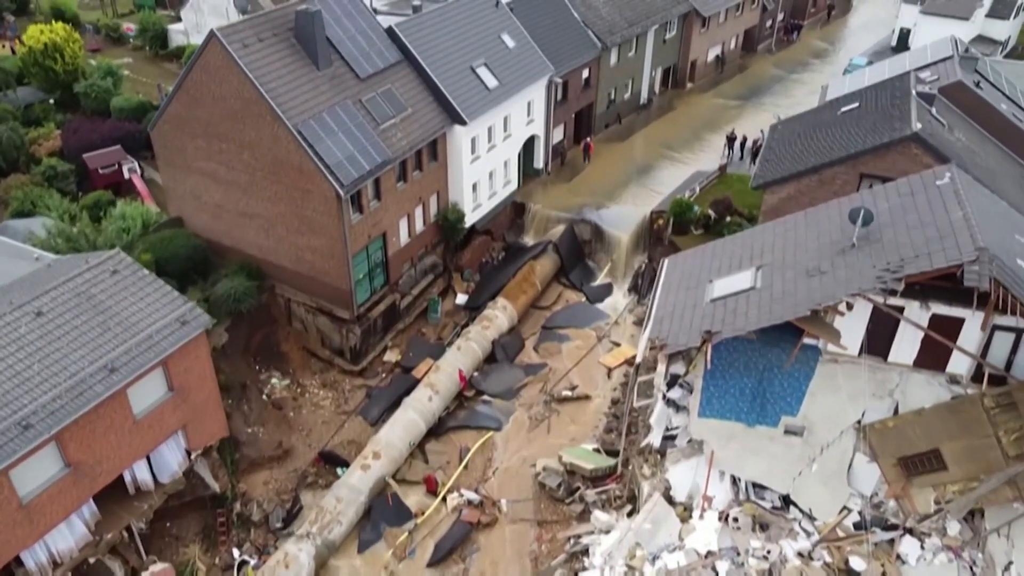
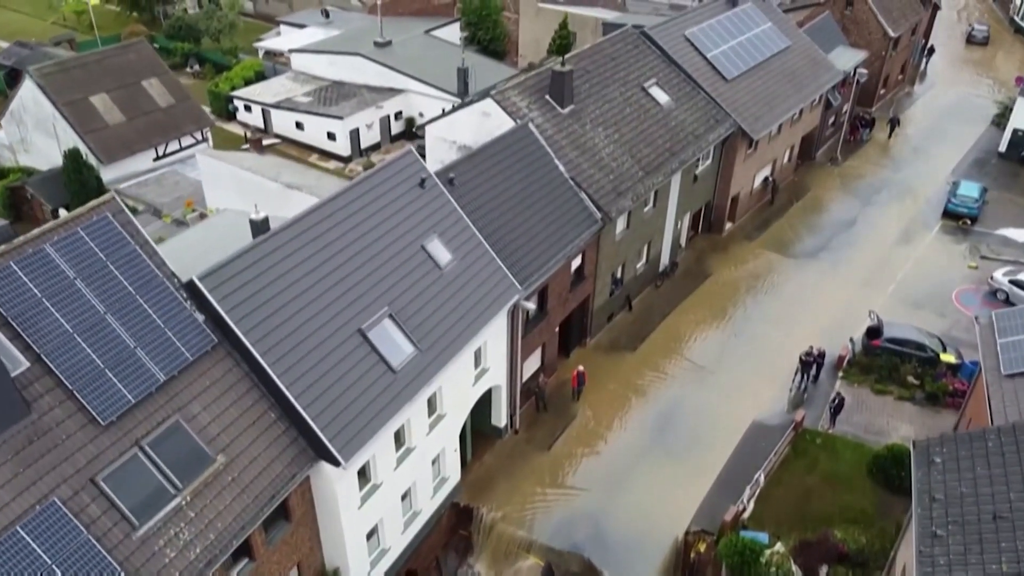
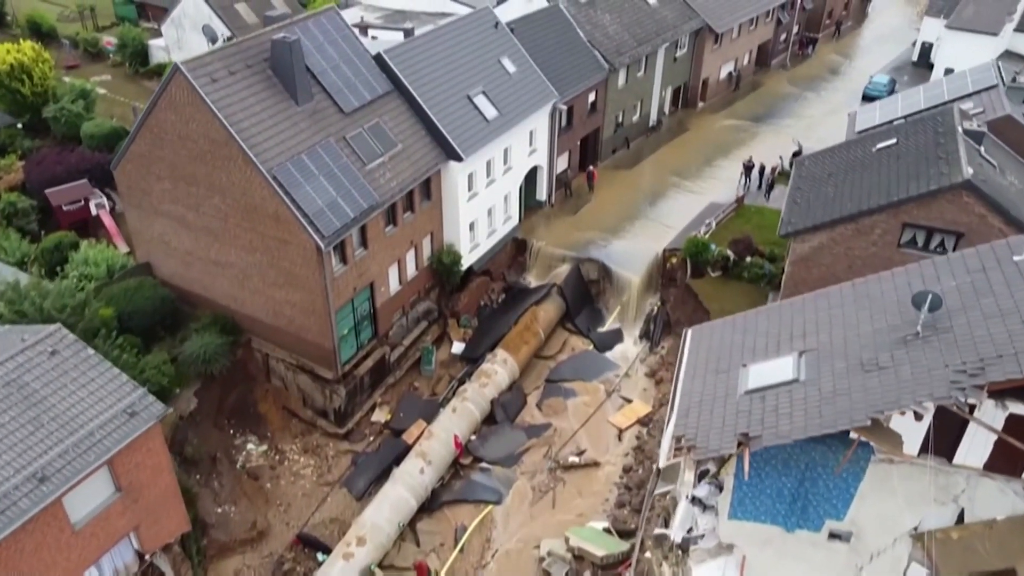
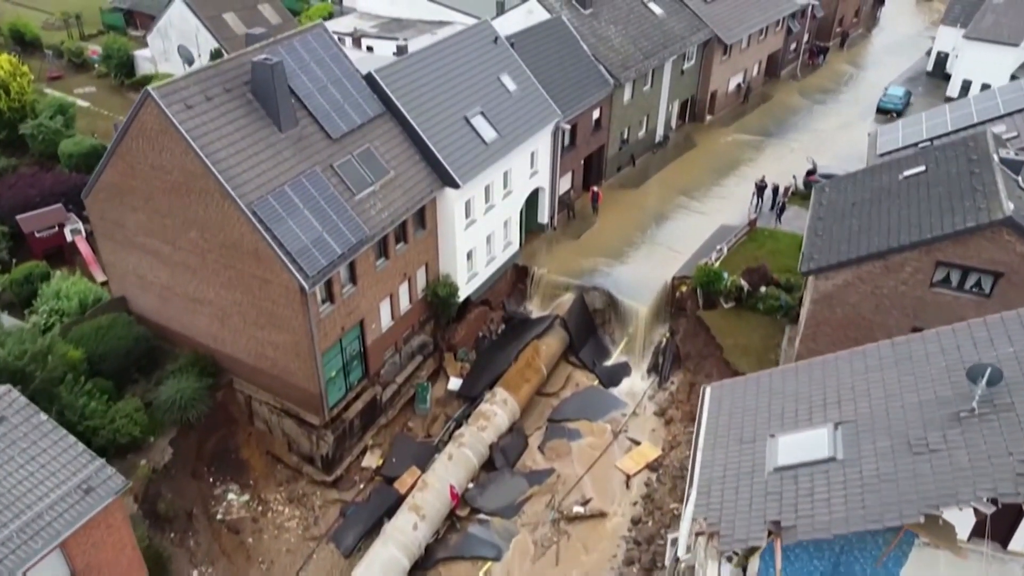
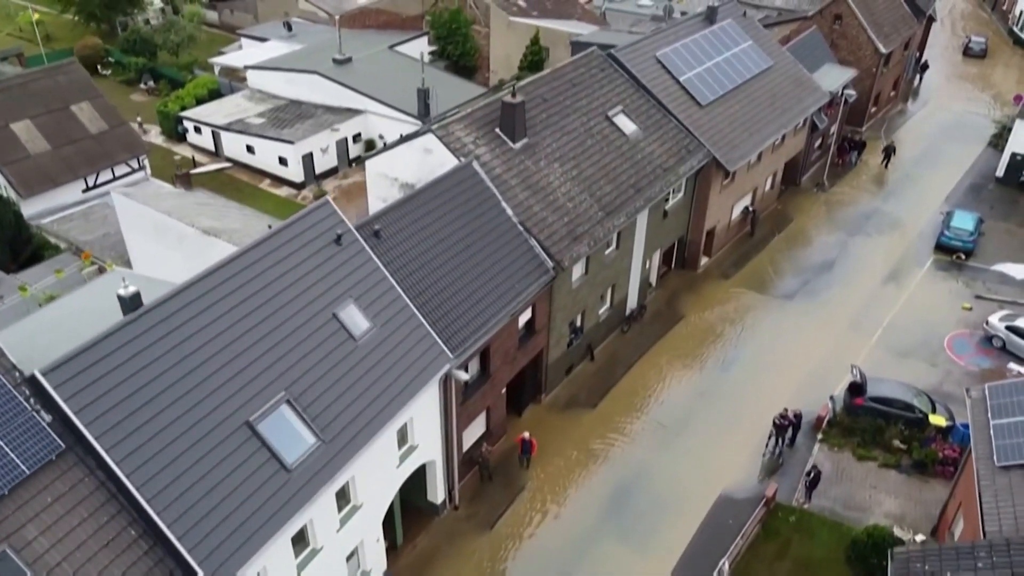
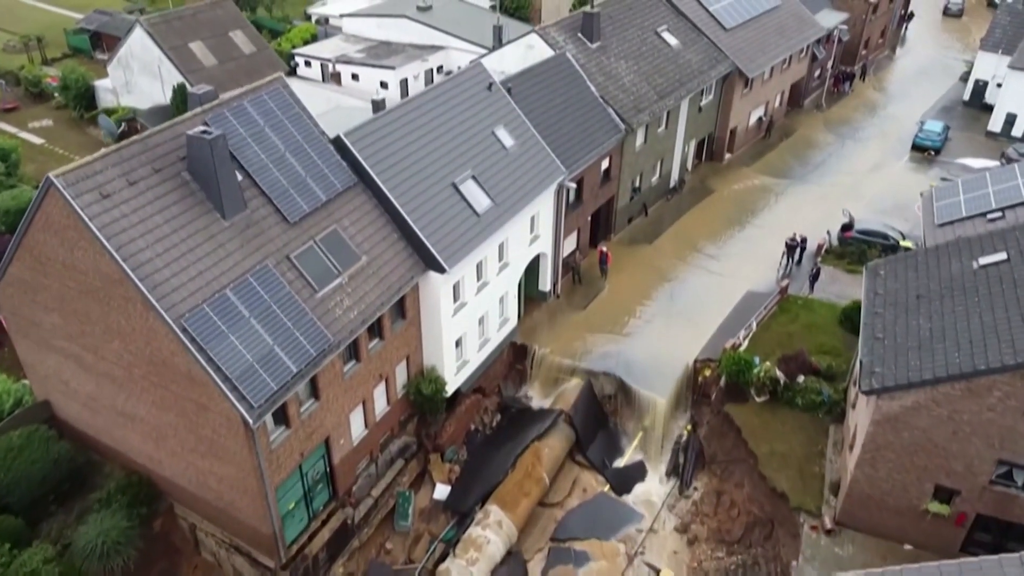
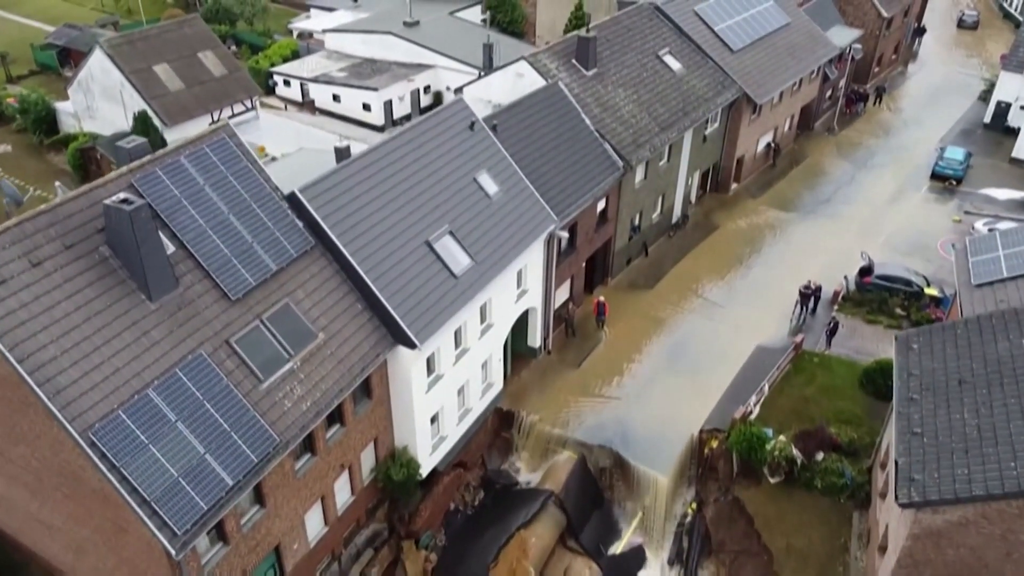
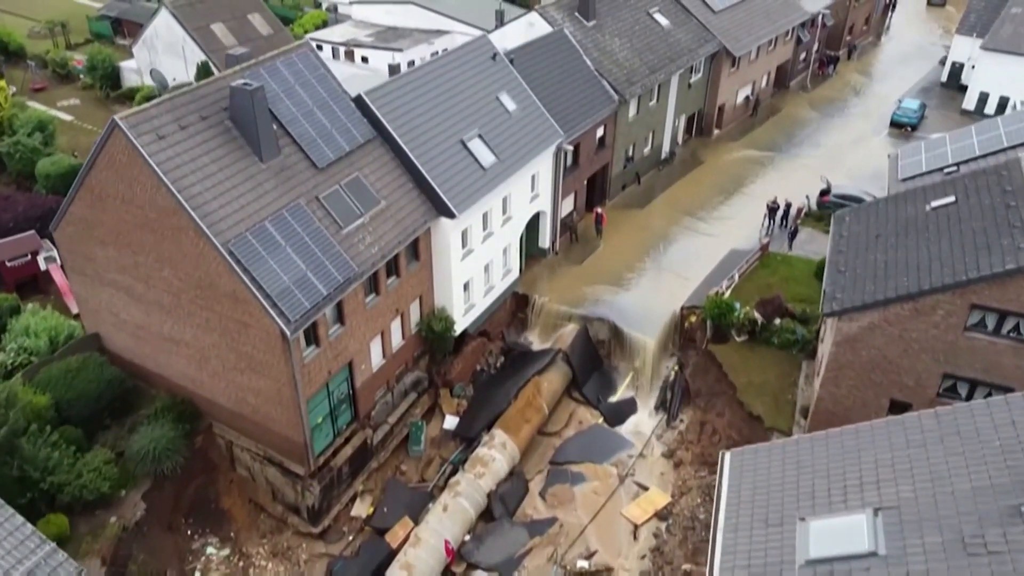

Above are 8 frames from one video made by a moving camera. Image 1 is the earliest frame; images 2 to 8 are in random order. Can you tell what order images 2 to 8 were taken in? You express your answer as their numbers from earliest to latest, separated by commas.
3, 4, 8, 6, 7, 2, 5
